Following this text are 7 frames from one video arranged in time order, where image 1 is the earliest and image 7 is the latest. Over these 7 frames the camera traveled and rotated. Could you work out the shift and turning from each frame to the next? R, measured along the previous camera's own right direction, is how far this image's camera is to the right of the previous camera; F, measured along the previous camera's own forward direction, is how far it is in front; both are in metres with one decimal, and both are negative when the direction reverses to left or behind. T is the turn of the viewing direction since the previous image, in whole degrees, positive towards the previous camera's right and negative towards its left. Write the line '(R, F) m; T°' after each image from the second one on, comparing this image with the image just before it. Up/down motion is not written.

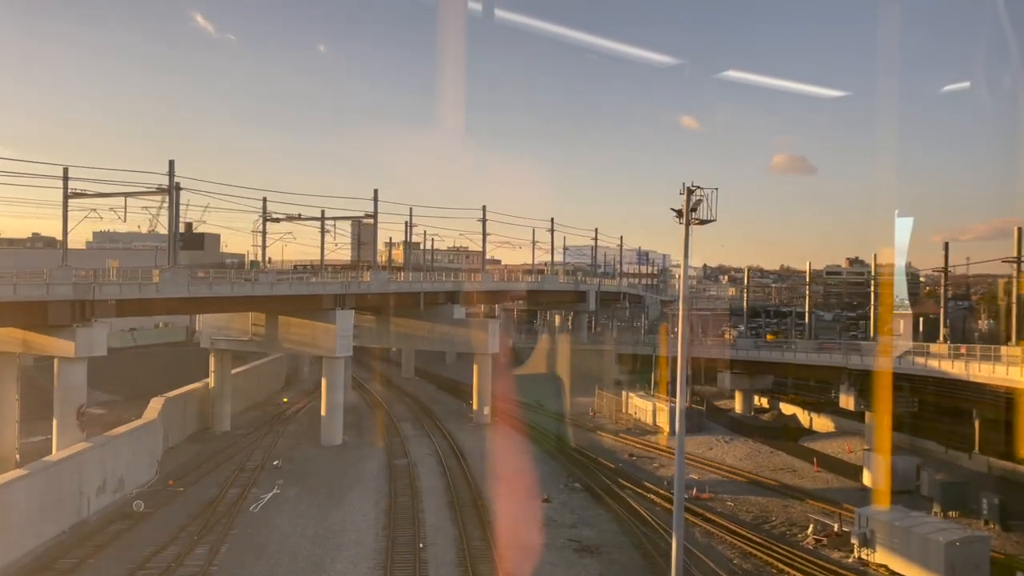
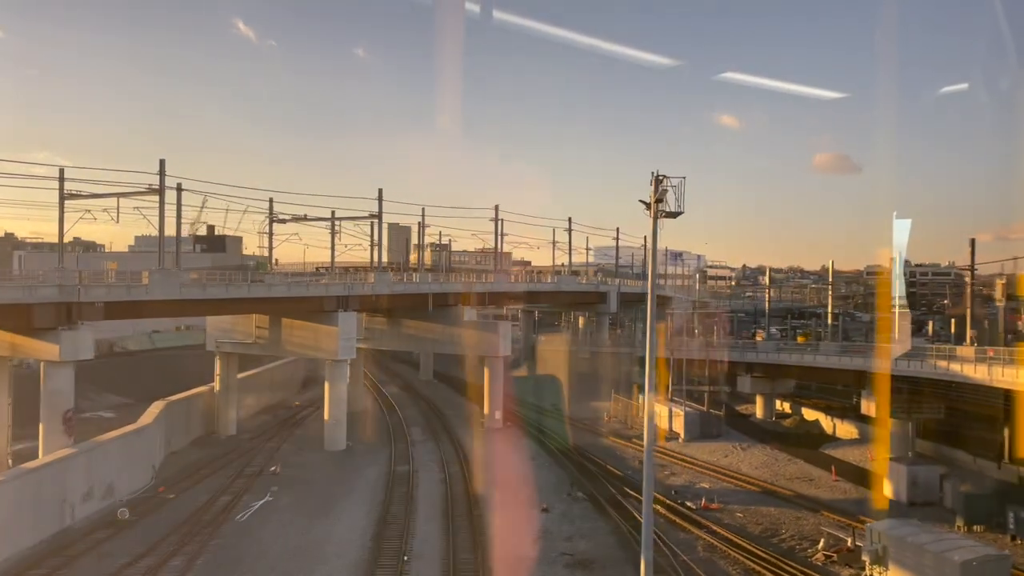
(+0.9, +0.7) m; -2°
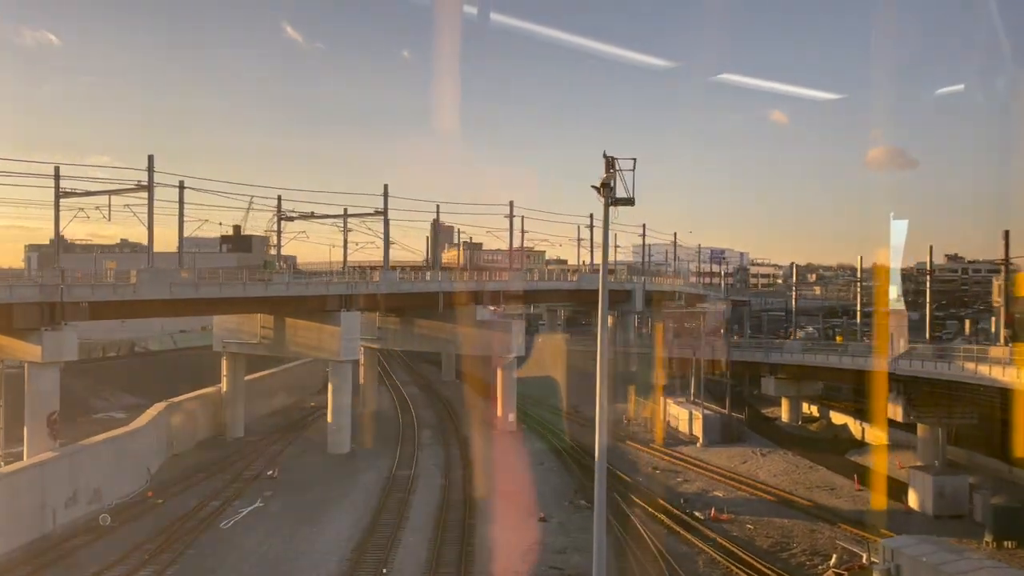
(+1.1, +0.9) m; -3°
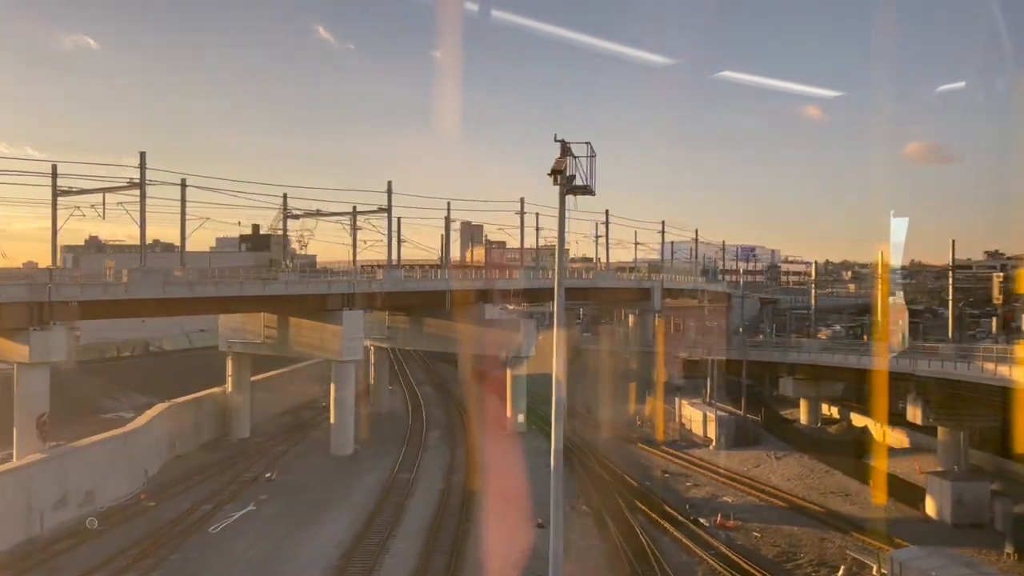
(+0.8, +0.6) m; -2°
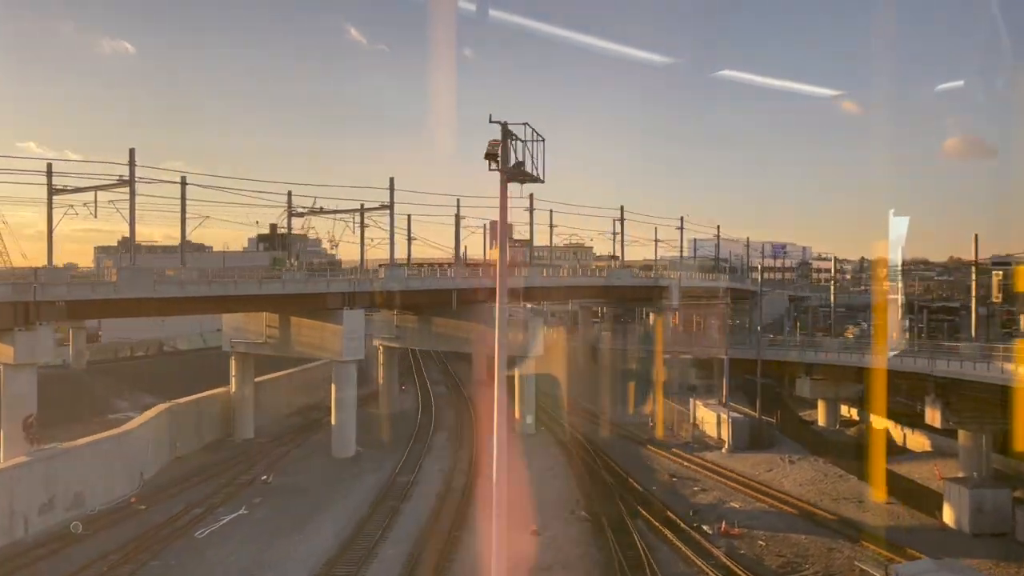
(+0.8, +0.6) m; -2°
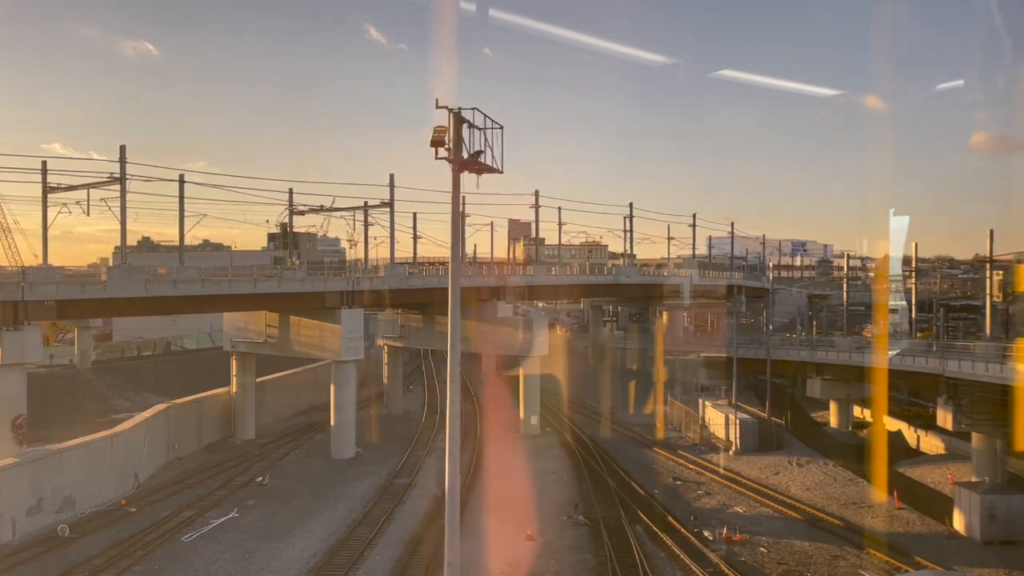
(+0.6, +0.4) m; -1°
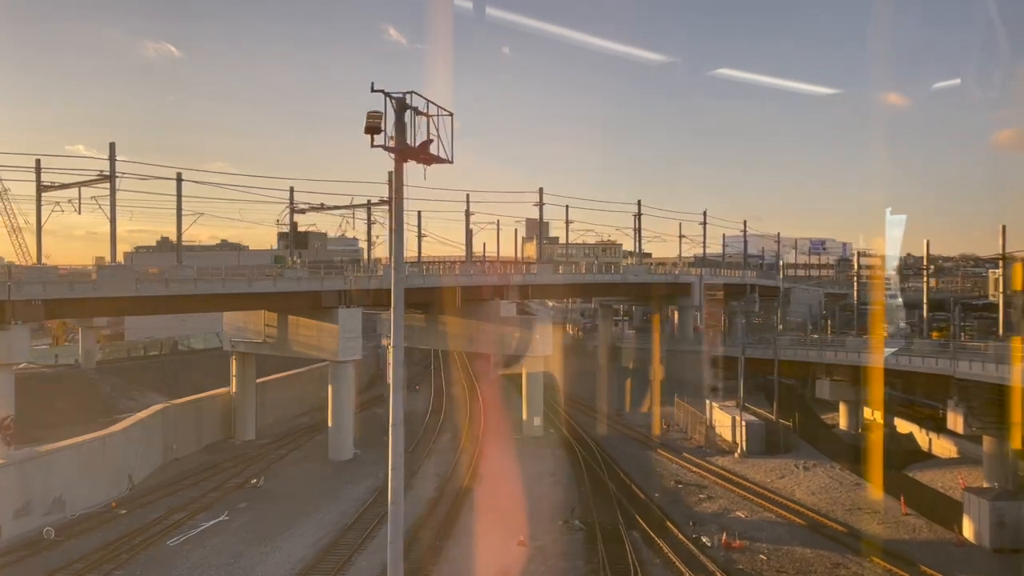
(+0.6, +0.4) m; -1°
